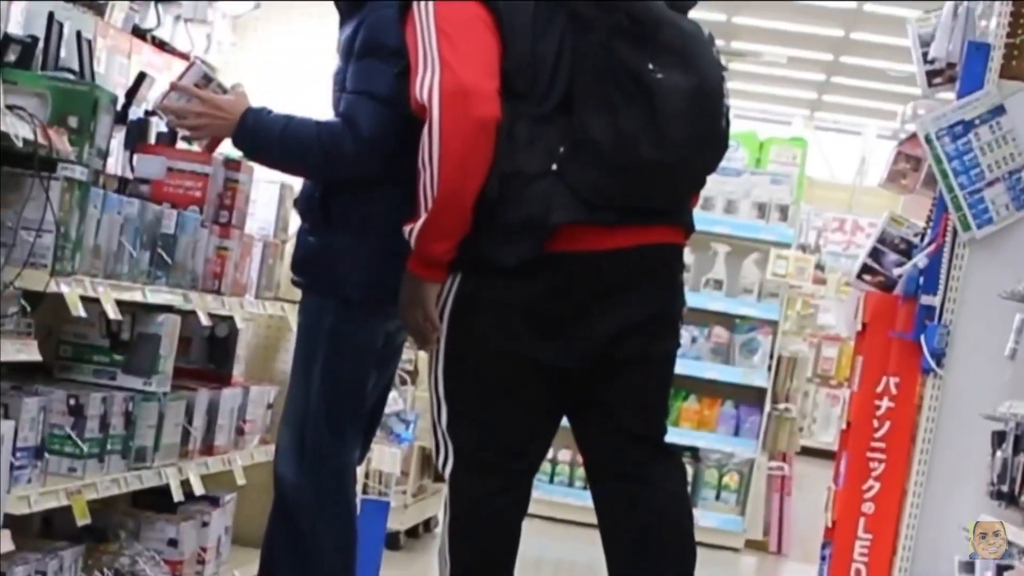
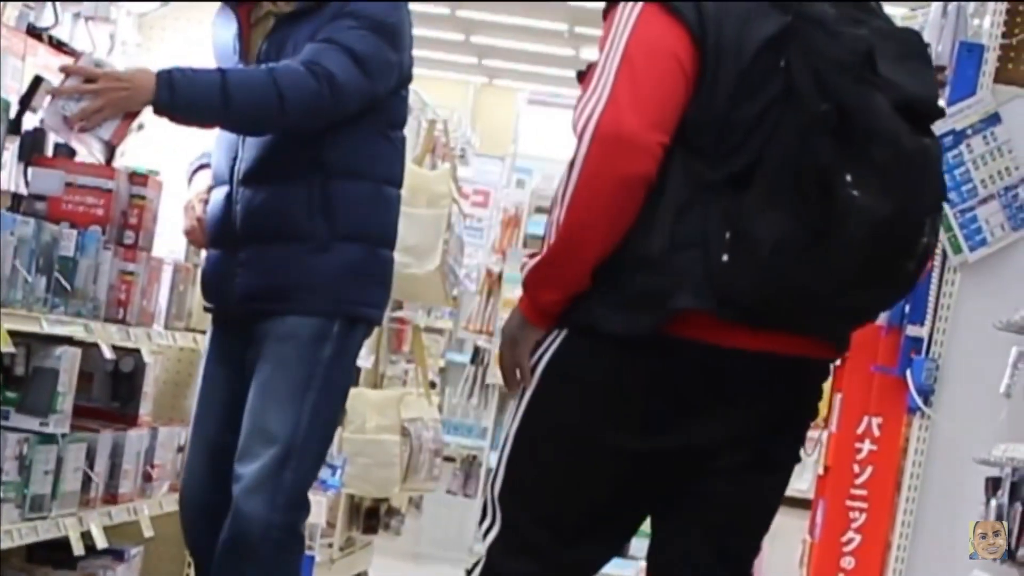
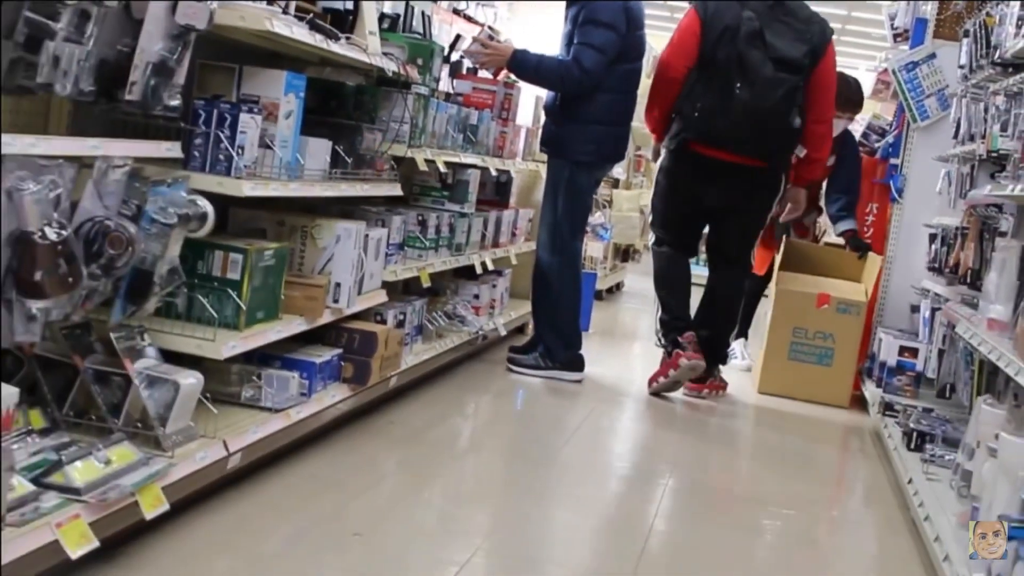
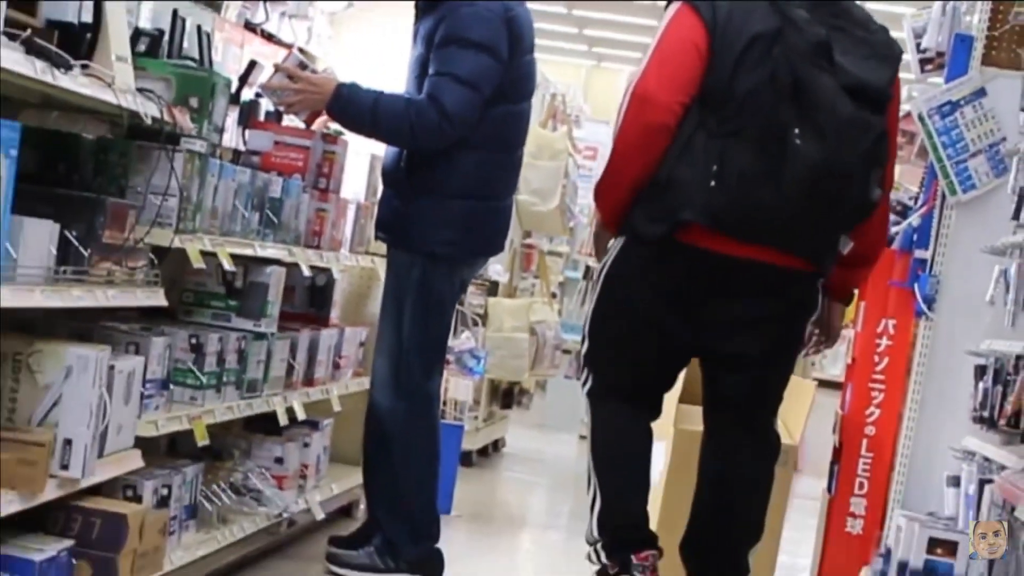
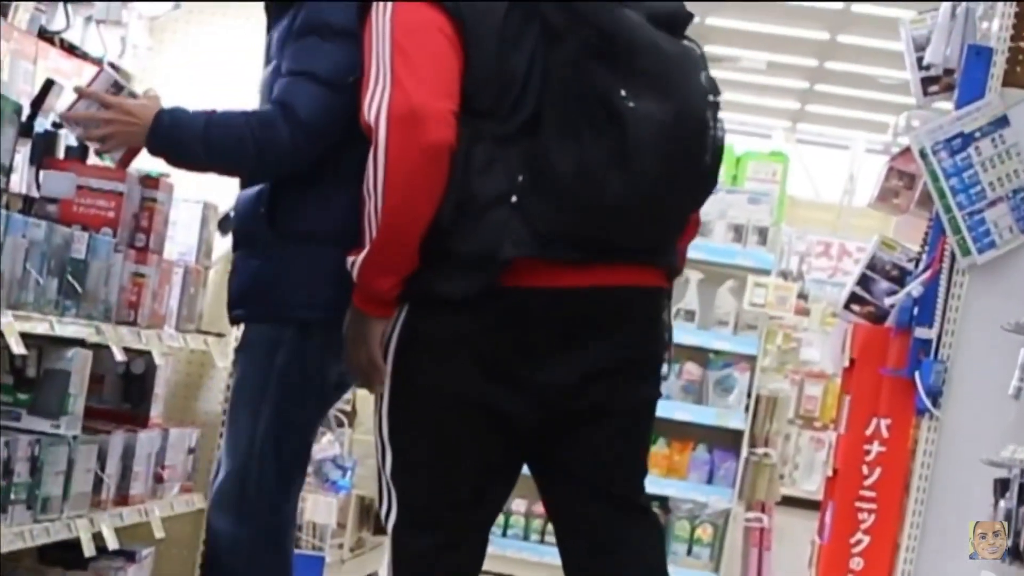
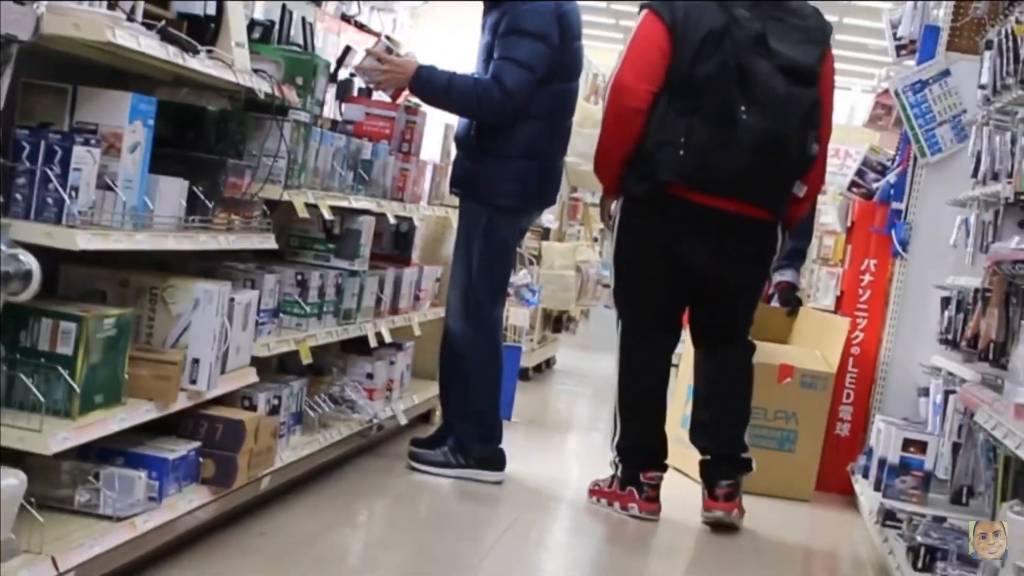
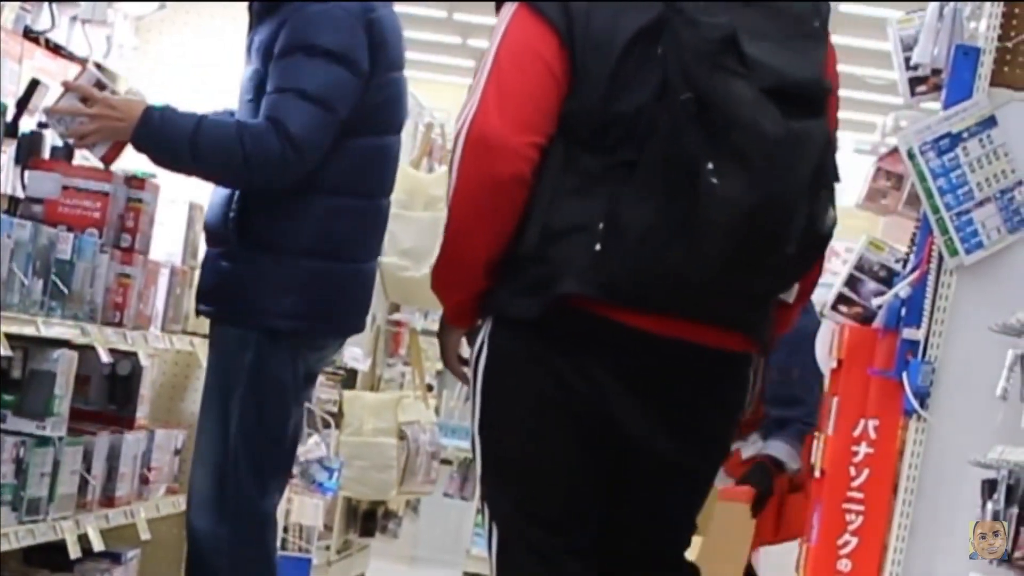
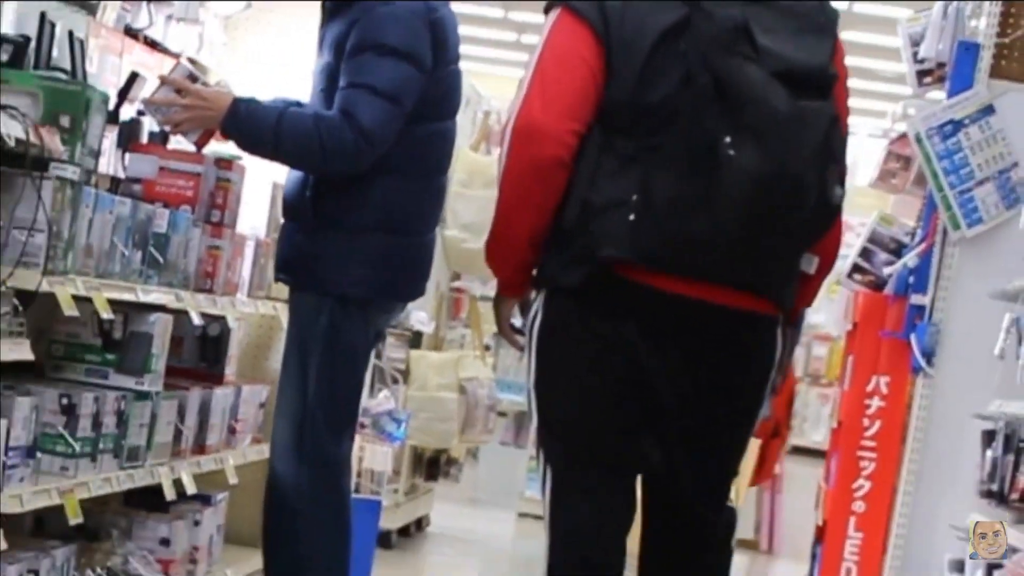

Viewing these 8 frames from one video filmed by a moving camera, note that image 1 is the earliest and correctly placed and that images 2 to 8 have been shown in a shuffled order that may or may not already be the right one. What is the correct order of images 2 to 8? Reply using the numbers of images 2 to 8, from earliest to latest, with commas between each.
5, 2, 7, 8, 4, 6, 3
